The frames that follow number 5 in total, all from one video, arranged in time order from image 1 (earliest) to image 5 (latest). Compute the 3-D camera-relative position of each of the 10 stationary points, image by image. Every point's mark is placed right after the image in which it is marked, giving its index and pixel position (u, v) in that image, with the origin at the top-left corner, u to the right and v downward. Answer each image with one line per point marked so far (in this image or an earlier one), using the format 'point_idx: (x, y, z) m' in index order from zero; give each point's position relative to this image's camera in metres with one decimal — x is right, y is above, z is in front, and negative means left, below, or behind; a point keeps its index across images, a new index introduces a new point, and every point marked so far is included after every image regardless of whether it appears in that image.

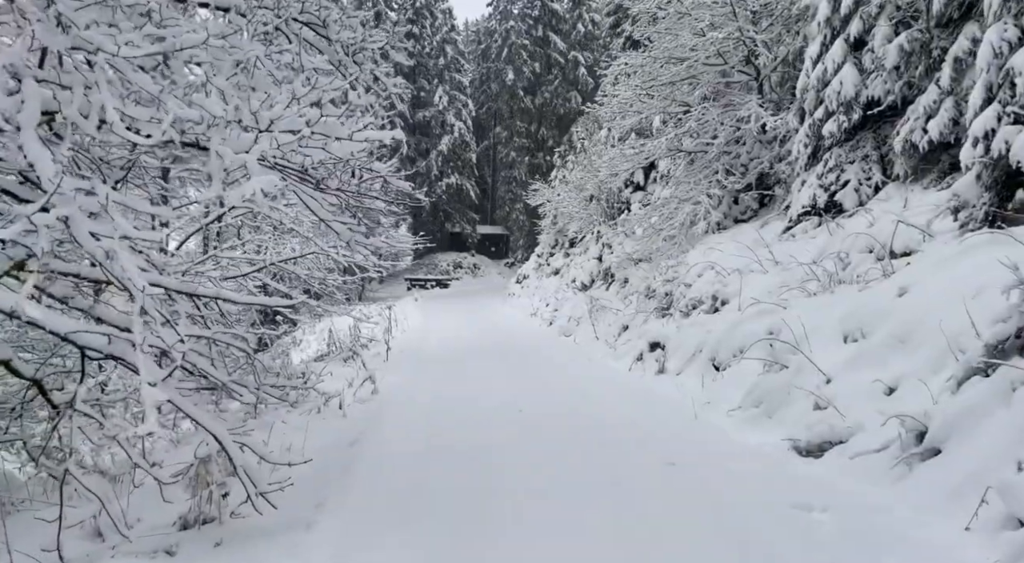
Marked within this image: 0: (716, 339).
0: (+1.9, -0.5, +6.3) m
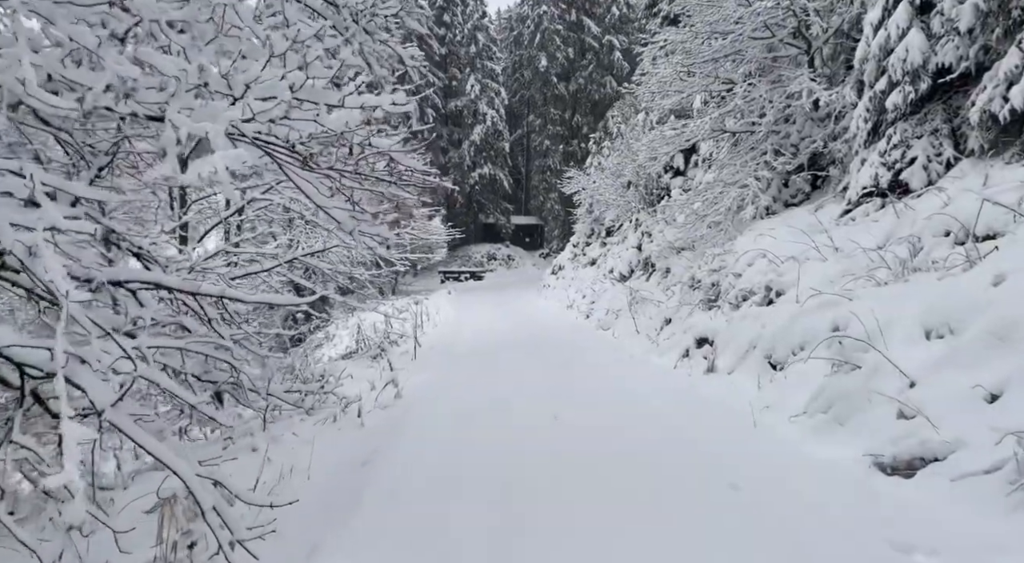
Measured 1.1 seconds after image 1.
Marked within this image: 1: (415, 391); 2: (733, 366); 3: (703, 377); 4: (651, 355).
0: (+2.1, -0.4, +5.7) m
1: (-0.8, -1.0, +6.1) m
2: (+1.9, -0.7, +6.0) m
3: (+1.7, -0.9, +6.2) m
4: (+1.6, -0.9, +7.7) m
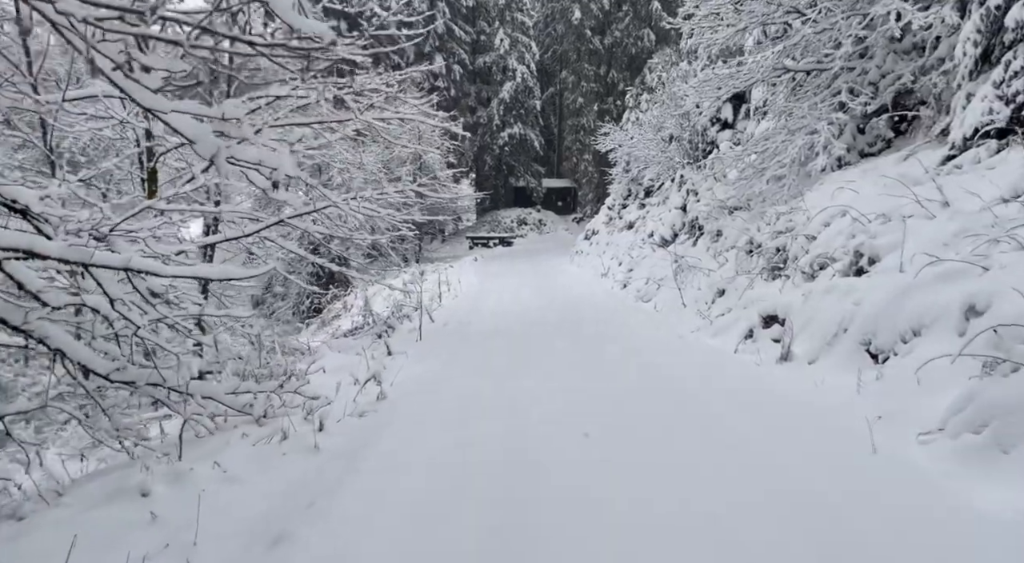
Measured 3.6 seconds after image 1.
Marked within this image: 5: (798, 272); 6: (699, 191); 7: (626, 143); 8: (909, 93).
0: (+2.3, -0.2, +4.4) m
1: (-0.7, -0.8, +4.9) m
2: (+2.1, -0.5, +4.7) m
3: (+1.9, -0.6, +4.9) m
4: (+1.8, -0.5, +6.4) m
5: (+2.5, +0.1, +6.0) m
6: (+3.0, +1.4, +11.0) m
7: (+2.7, +3.3, +16.4) m
8: (+4.6, +2.2, +7.9) m
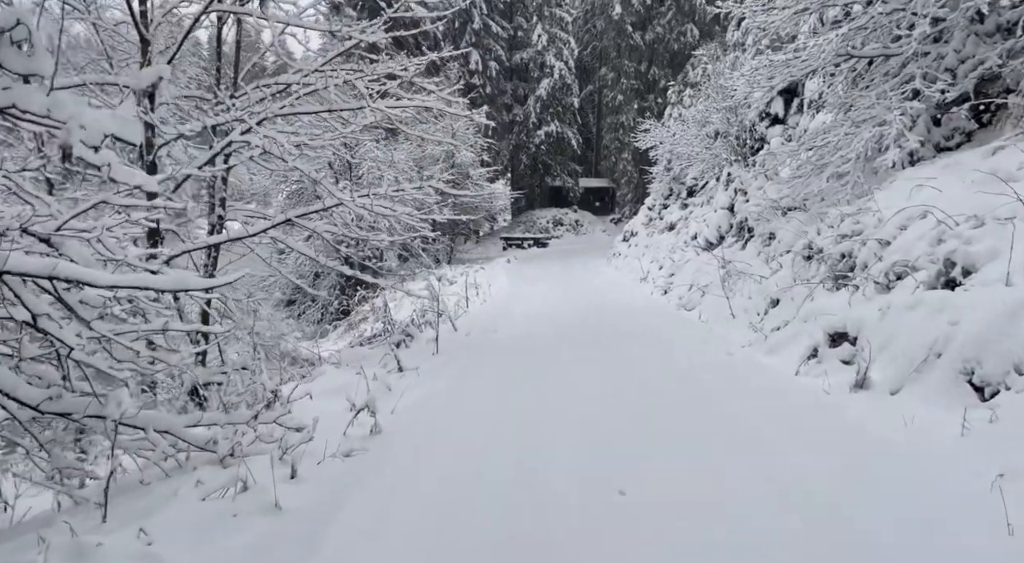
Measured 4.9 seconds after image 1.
0: (+2.4, -0.3, +3.6) m
1: (-0.5, -0.8, +4.3) m
2: (+2.2, -0.6, +3.9) m
3: (+2.0, -0.7, +4.1) m
4: (+2.0, -0.6, +5.6) m
5: (+2.7, 0.0, +5.2) m
6: (+3.5, +1.3, +10.1) m
7: (+3.5, +3.2, +15.6) m
8: (+4.9, +2.1, +7.0) m
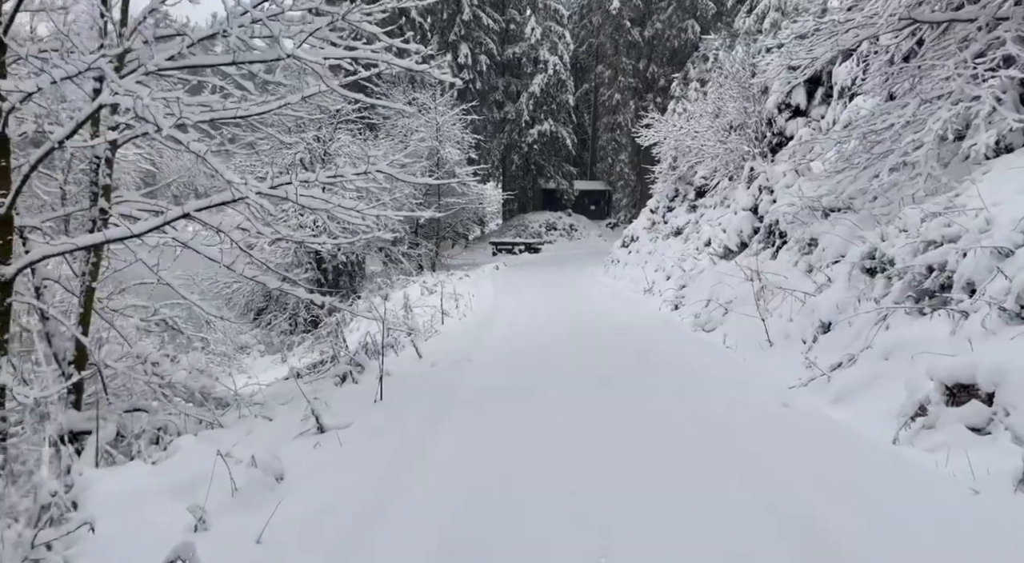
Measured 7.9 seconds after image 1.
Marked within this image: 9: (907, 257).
0: (+2.3, -0.4, +2.0) m
1: (-0.7, -0.9, +2.7) m
2: (+2.1, -0.7, +2.4) m
3: (+1.9, -0.8, +2.6) m
4: (+1.8, -0.7, +4.1) m
5: (+2.6, -0.1, +3.7) m
6: (+3.3, +1.2, +8.6) m
7: (+3.3, +3.0, +14.1) m
8: (+4.7, +1.9, +5.5) m
9: (+2.8, +0.2, +4.8) m
